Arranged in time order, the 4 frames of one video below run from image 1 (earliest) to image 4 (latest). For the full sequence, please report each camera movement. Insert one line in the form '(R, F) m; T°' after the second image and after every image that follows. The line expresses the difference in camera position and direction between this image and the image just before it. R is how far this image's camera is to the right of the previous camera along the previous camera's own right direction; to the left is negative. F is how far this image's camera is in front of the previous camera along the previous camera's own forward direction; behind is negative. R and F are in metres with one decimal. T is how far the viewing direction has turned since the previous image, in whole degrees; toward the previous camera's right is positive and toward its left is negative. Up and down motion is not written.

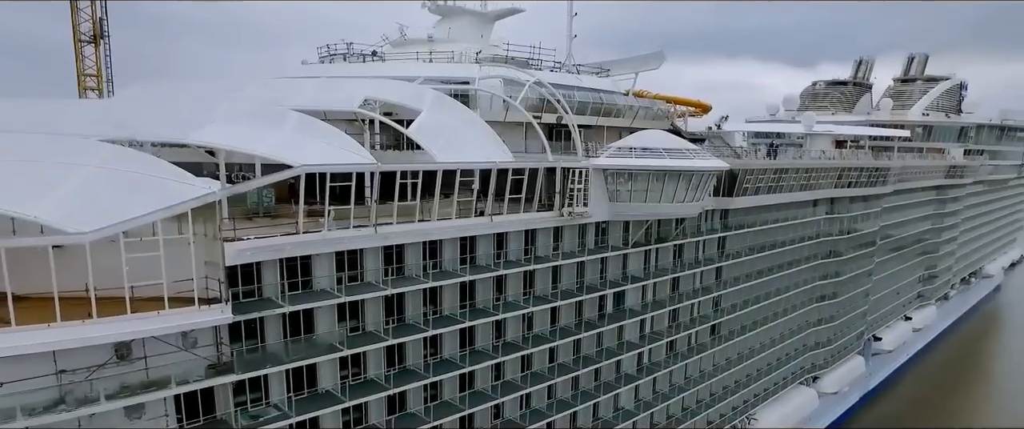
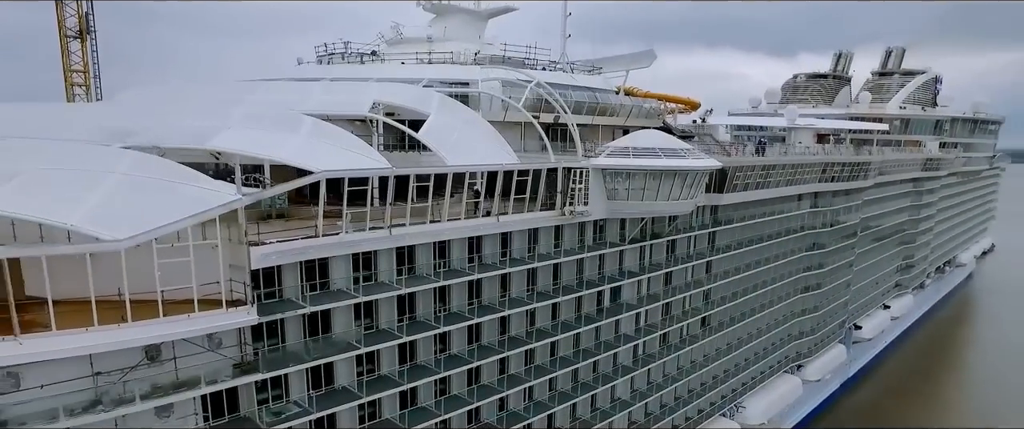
(-1.3, -1.2) m; +2°
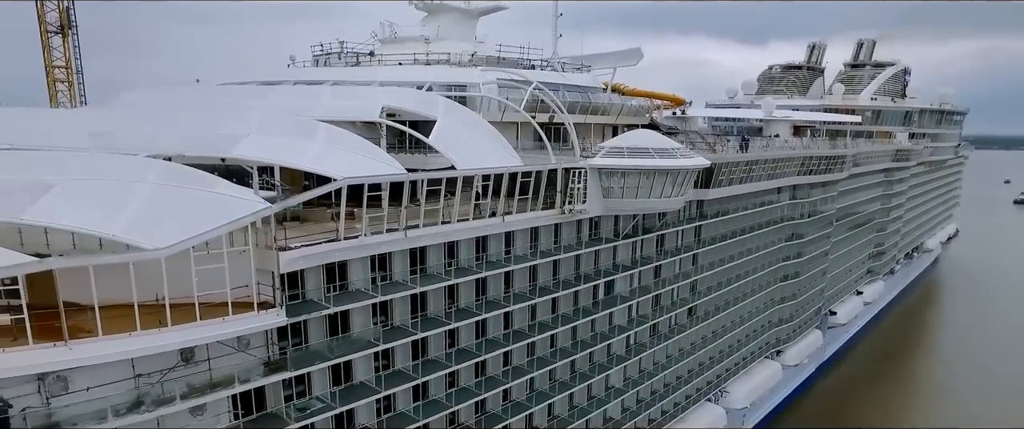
(-1.6, -1.6) m; +2°
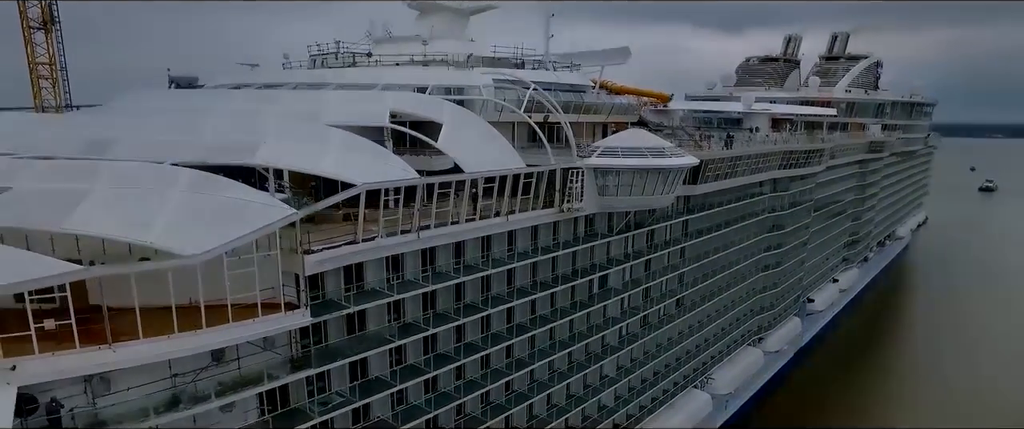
(-1.5, -1.6) m; +2°
